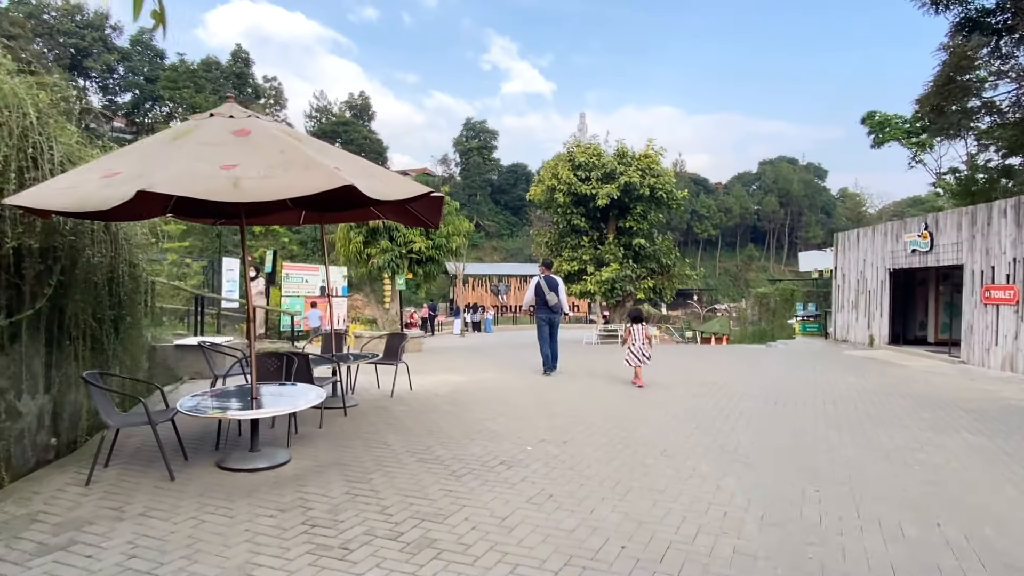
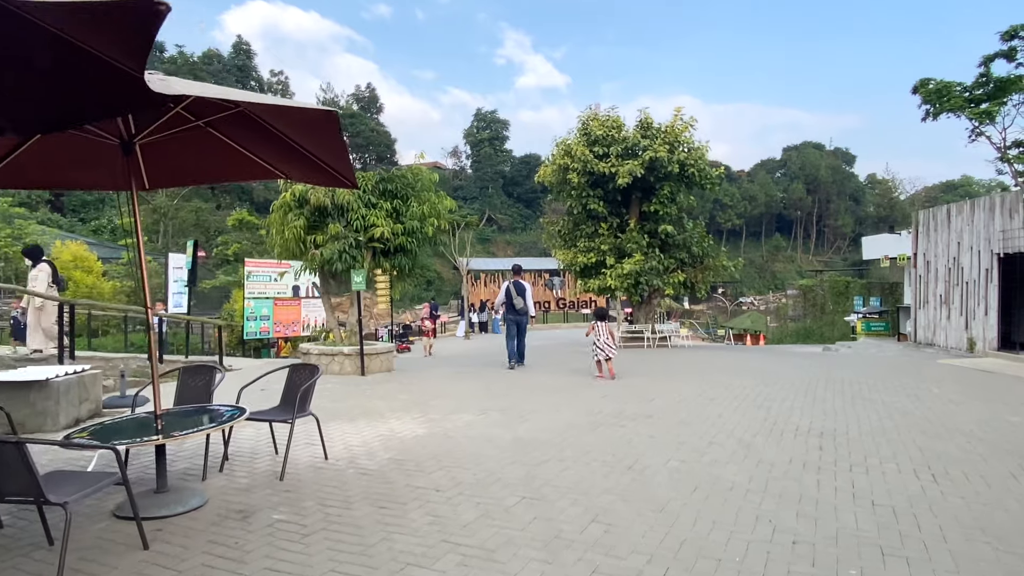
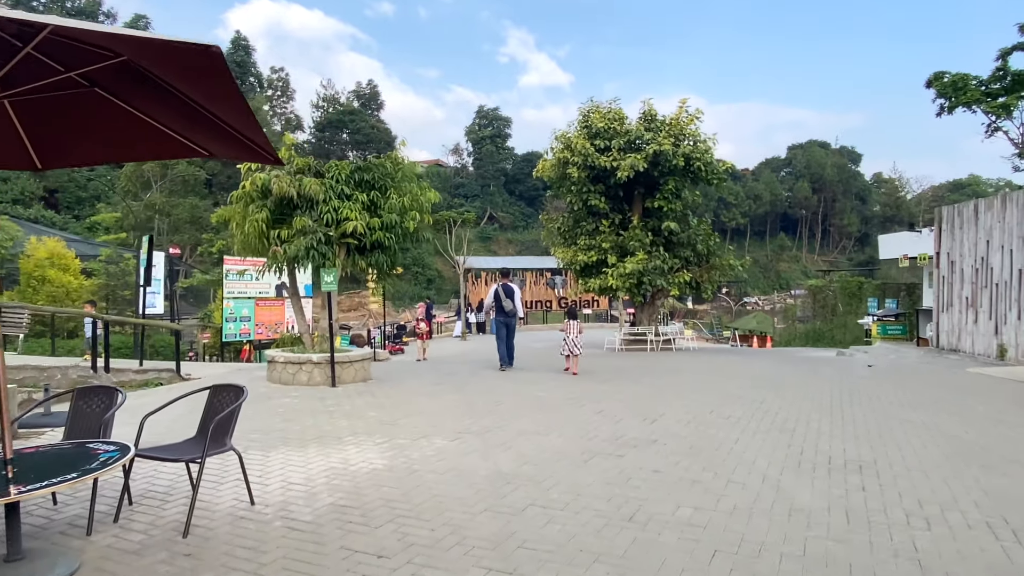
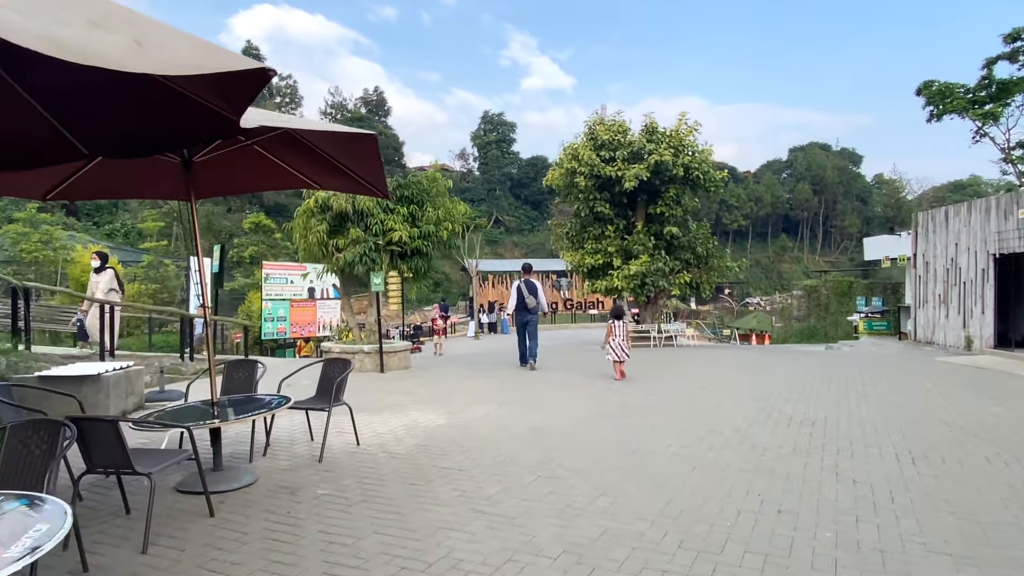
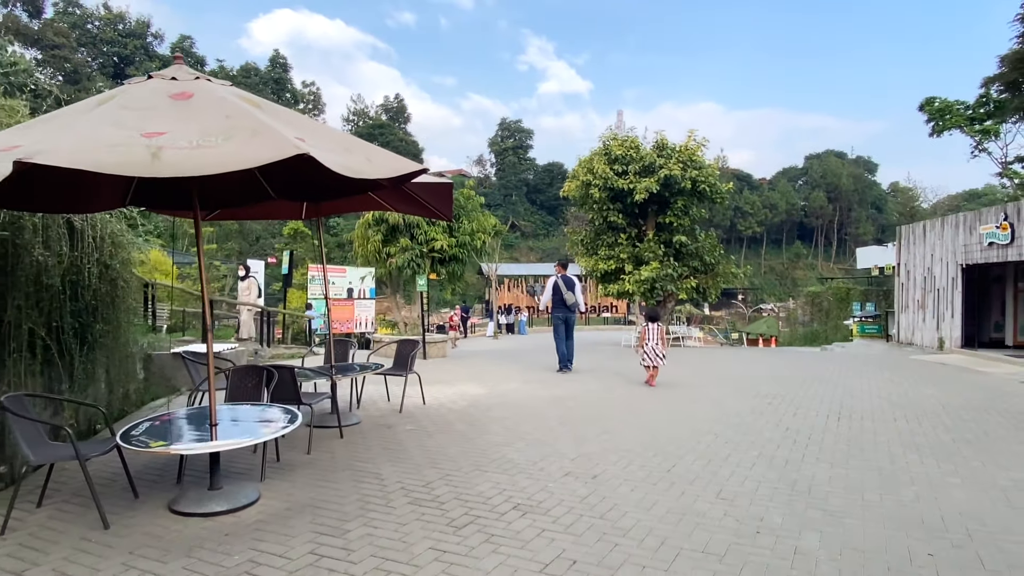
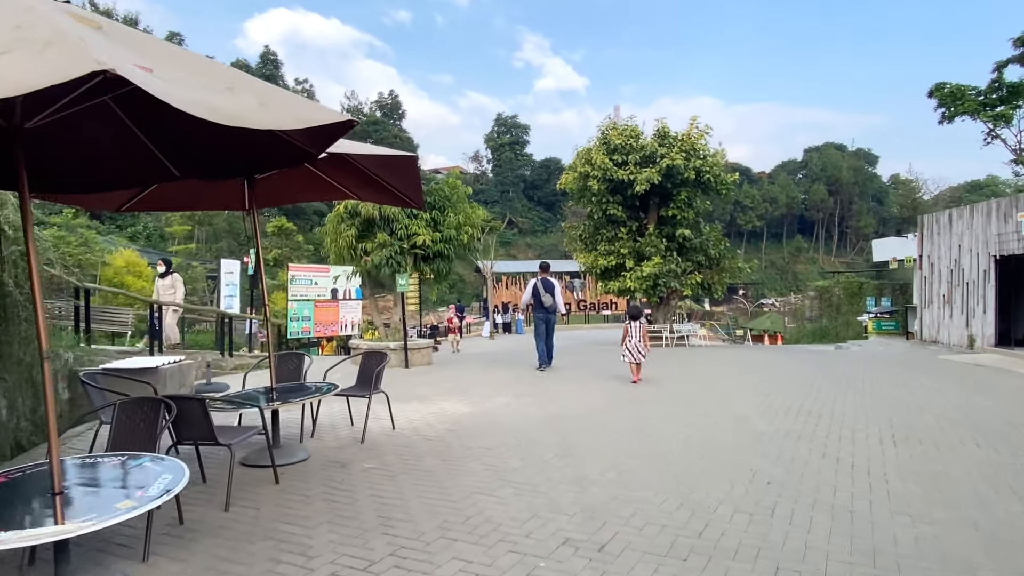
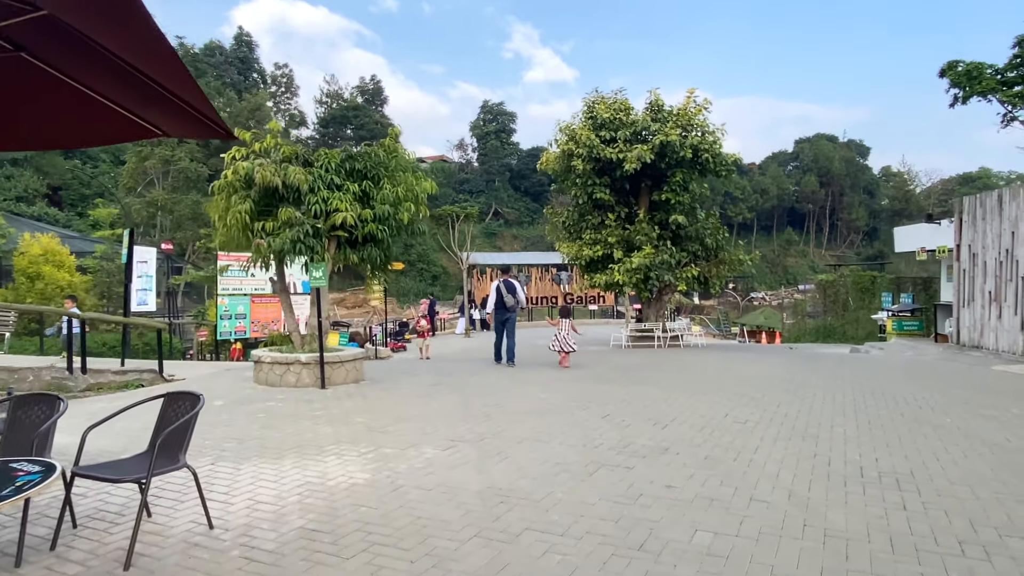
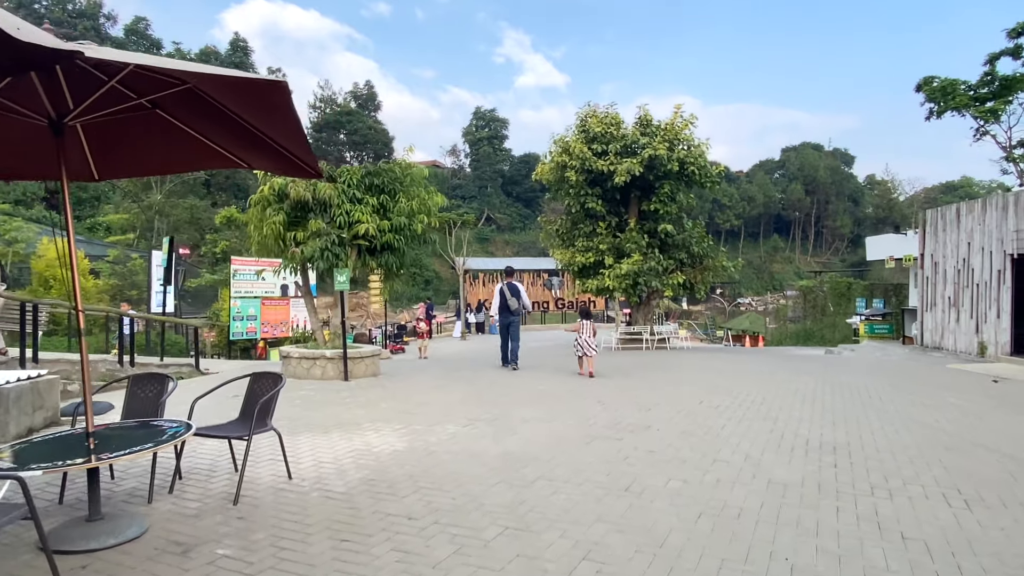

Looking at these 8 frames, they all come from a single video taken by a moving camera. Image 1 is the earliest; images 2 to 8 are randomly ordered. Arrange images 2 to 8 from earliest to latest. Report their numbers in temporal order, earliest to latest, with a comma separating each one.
5, 6, 4, 2, 8, 3, 7
